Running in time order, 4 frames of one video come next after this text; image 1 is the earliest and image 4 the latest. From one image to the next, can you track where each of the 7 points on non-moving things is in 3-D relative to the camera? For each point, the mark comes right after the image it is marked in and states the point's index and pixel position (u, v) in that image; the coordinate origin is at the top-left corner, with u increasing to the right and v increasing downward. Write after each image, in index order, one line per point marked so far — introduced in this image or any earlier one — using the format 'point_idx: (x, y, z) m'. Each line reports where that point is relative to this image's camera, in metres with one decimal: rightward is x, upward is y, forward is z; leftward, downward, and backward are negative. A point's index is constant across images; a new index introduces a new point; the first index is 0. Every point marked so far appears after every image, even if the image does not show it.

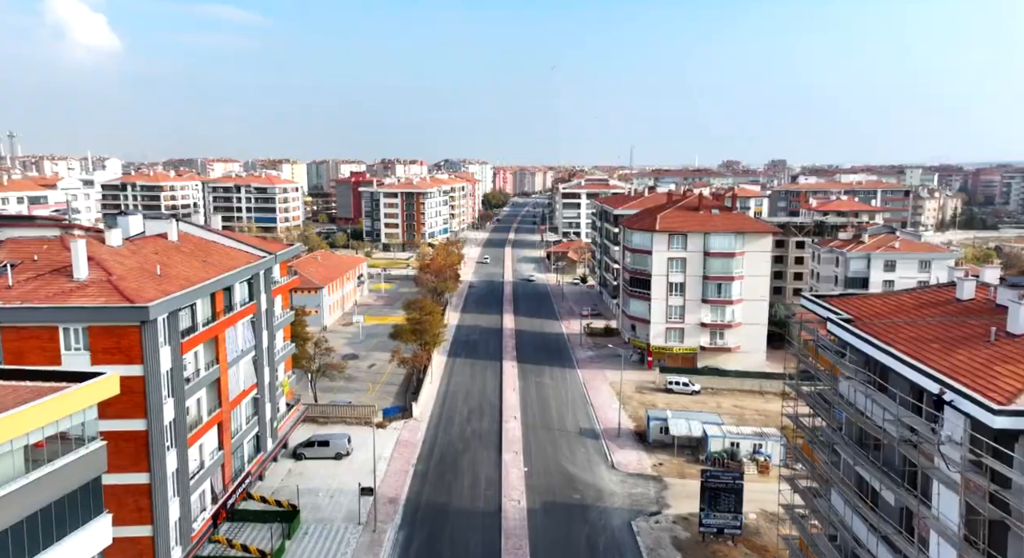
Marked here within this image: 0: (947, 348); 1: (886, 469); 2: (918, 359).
0: (+10.0, -1.6, +16.5) m
1: (+9.3, -4.7, +18.1) m
2: (+9.3, -1.8, +16.4) m
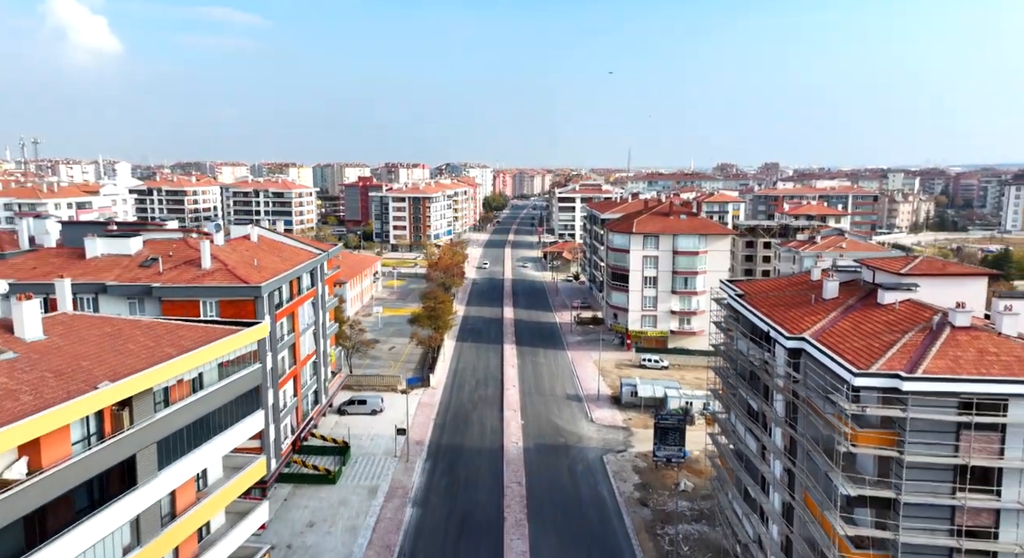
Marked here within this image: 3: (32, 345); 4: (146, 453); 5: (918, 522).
0: (+10.0, -1.1, +26.1) m
1: (+9.2, -4.2, +27.7) m
2: (+9.3, -1.3, +26.0) m
3: (-12.5, -1.7, +18.8) m
4: (-9.9, -4.7, +19.5) m
5: (+10.4, -6.2, +18.4) m
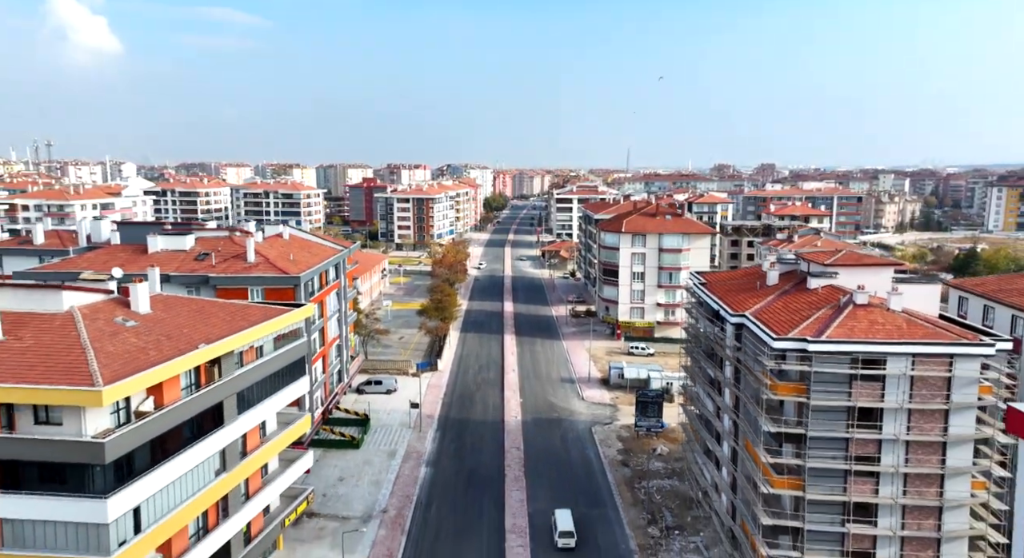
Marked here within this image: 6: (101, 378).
0: (+9.9, -0.6, +31.8) m
1: (+9.2, -3.8, +33.4) m
2: (+9.2, -0.9, +31.7) m
3: (-12.5, -1.3, +24.5) m
4: (-10.0, -4.3, +25.2) m
5: (+10.4, -5.8, +24.1) m
6: (-11.3, -2.7, +19.7) m
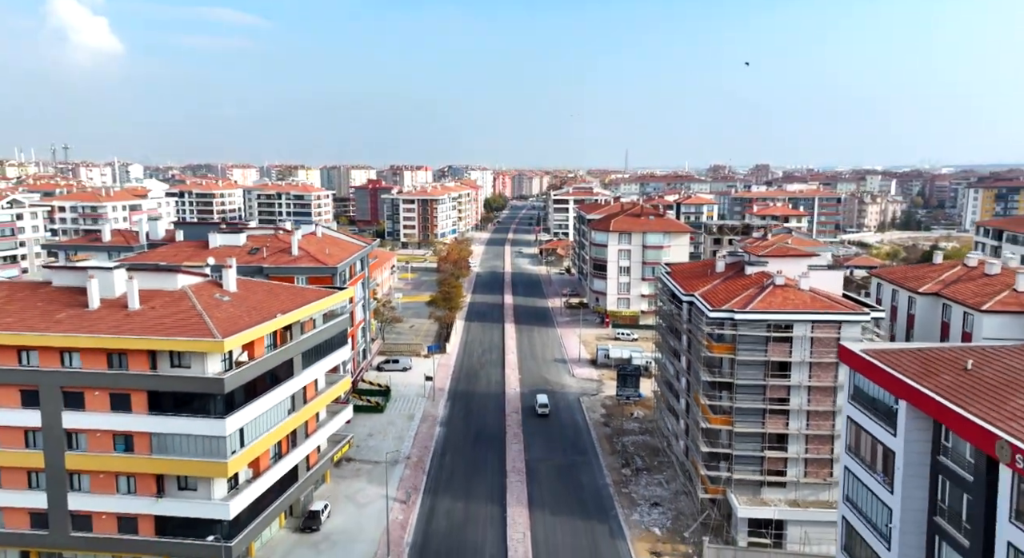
0: (+9.9, 0.0, +39.6) m
1: (+9.2, -3.2, +41.2) m
2: (+9.2, -0.3, +39.5) m
3: (-12.6, -0.6, +32.3) m
4: (-10.0, -3.7, +33.0) m
5: (+10.4, -5.2, +31.9) m
6: (-11.3, -2.1, +27.5) m
